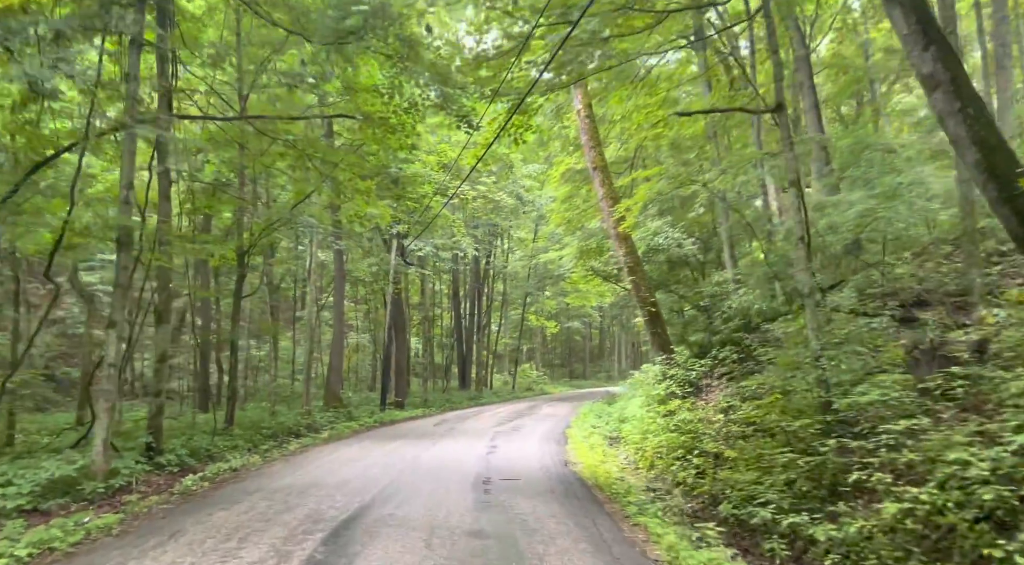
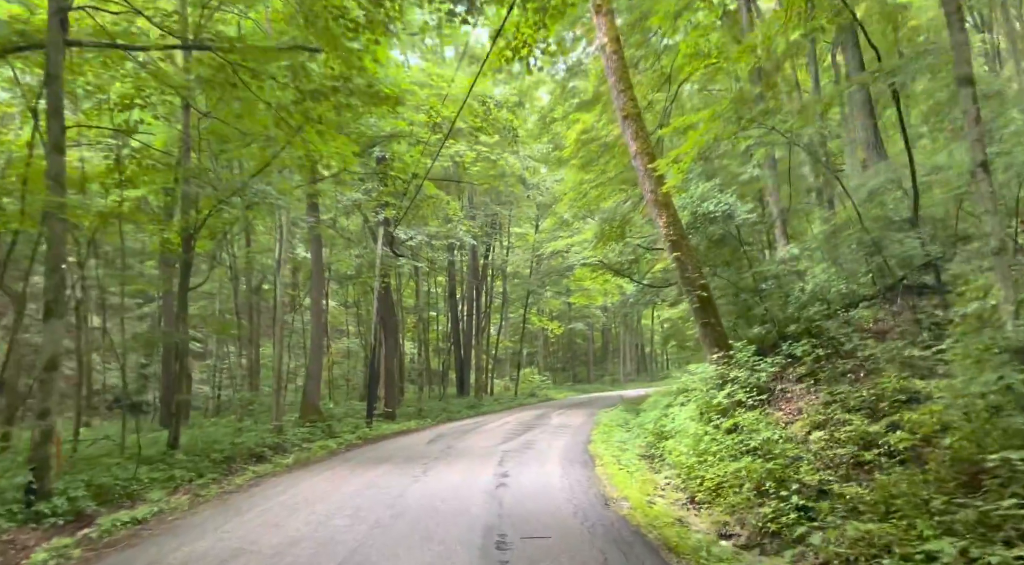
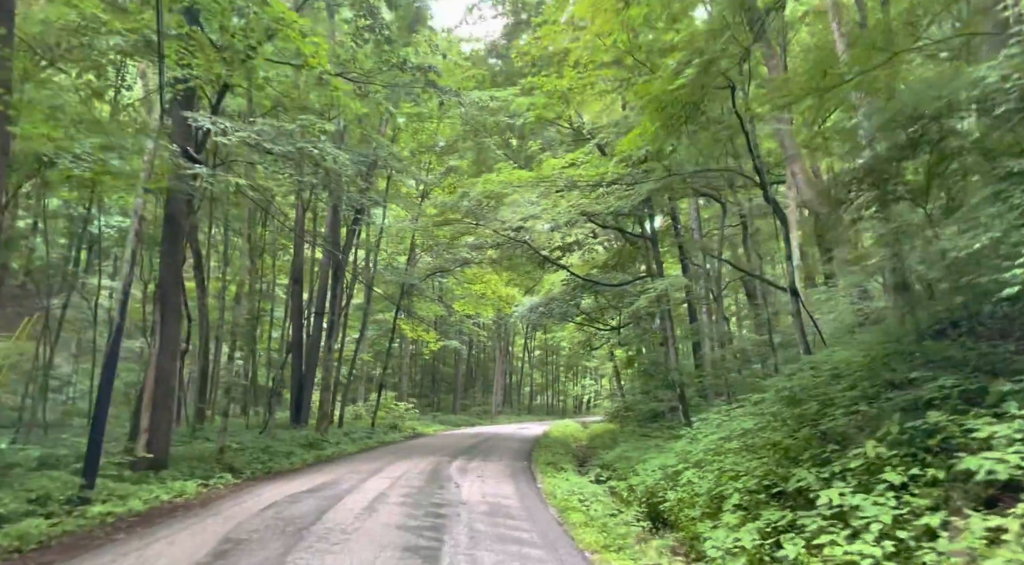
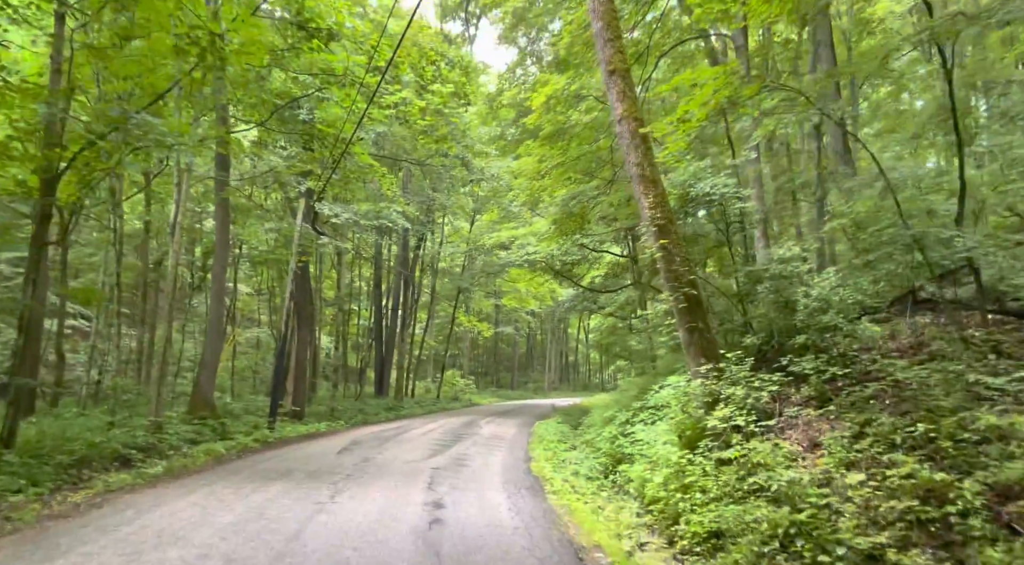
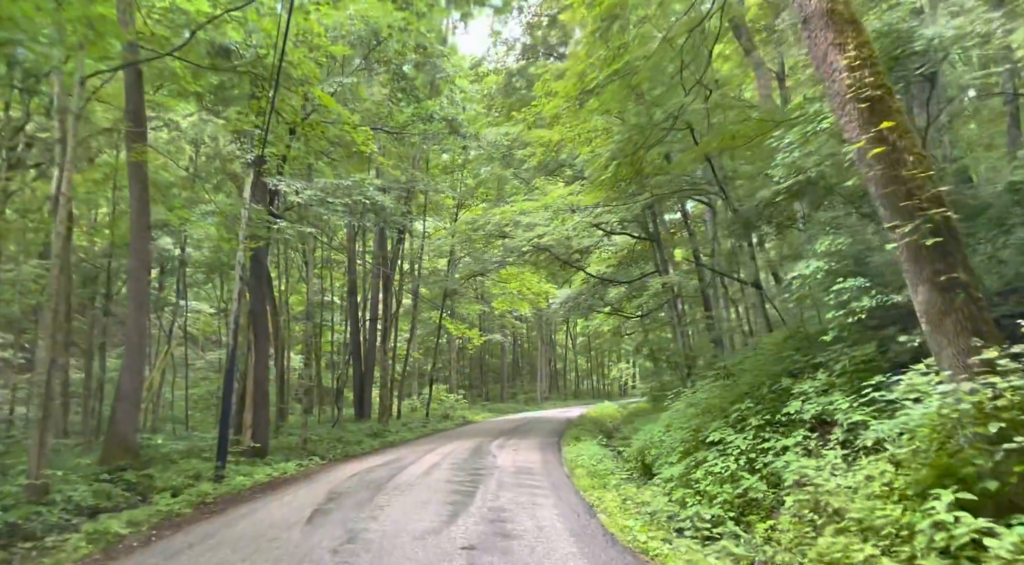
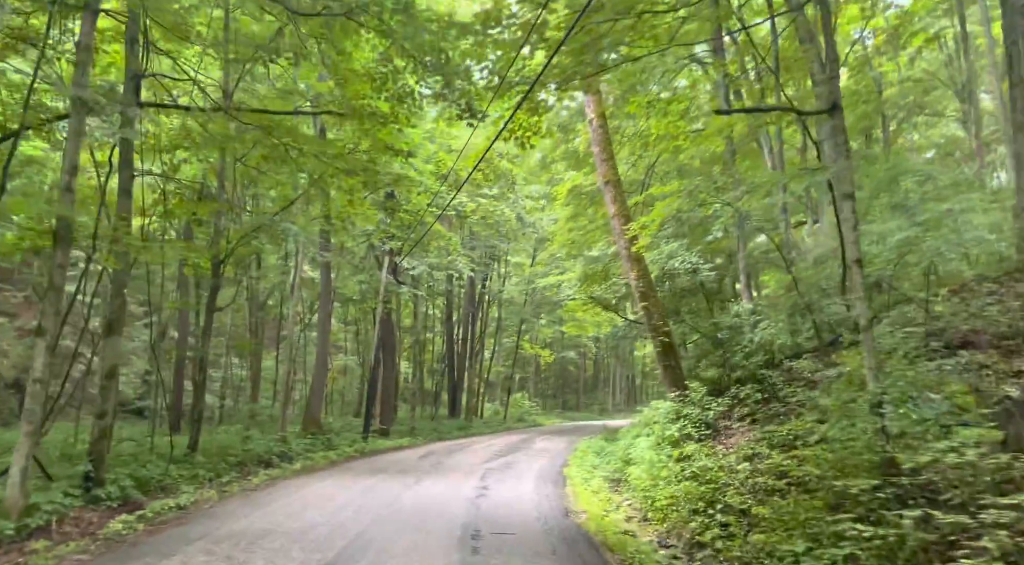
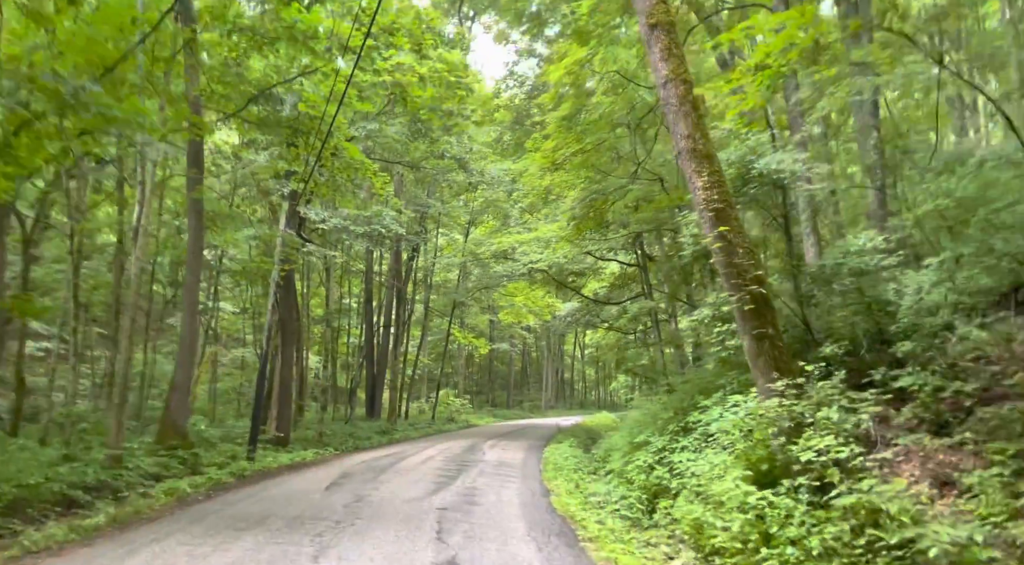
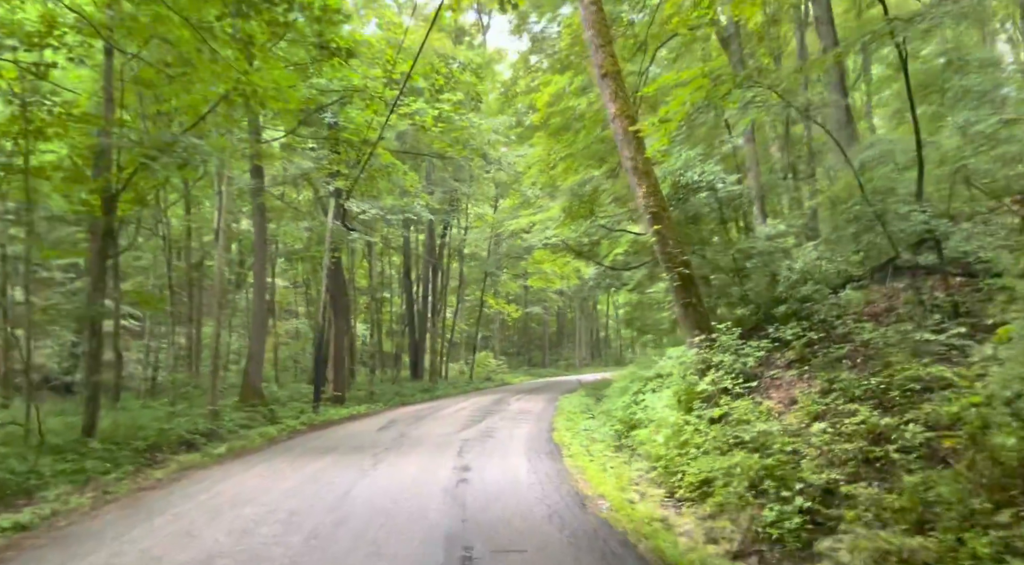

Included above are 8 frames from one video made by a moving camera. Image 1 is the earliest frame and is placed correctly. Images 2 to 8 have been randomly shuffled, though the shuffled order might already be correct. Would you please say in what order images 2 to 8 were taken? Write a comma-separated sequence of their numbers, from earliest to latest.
6, 2, 8, 4, 7, 5, 3
